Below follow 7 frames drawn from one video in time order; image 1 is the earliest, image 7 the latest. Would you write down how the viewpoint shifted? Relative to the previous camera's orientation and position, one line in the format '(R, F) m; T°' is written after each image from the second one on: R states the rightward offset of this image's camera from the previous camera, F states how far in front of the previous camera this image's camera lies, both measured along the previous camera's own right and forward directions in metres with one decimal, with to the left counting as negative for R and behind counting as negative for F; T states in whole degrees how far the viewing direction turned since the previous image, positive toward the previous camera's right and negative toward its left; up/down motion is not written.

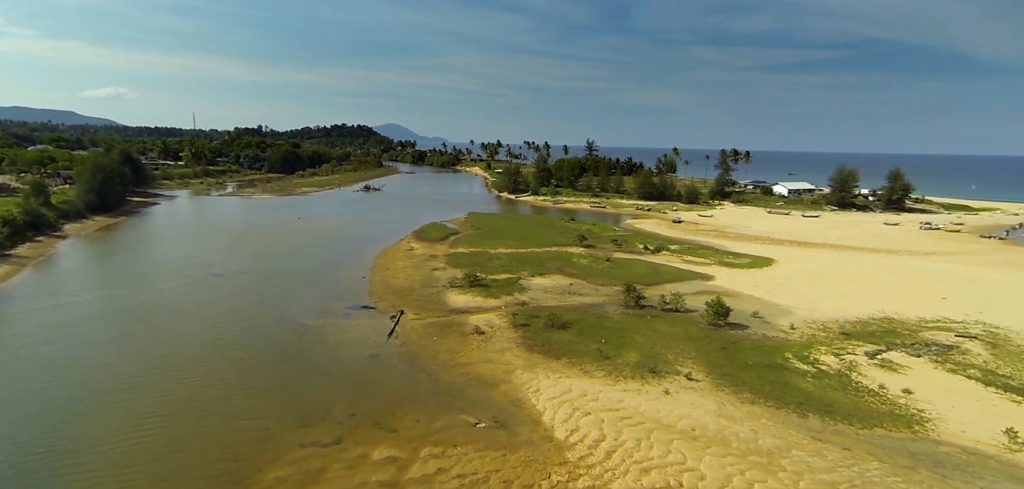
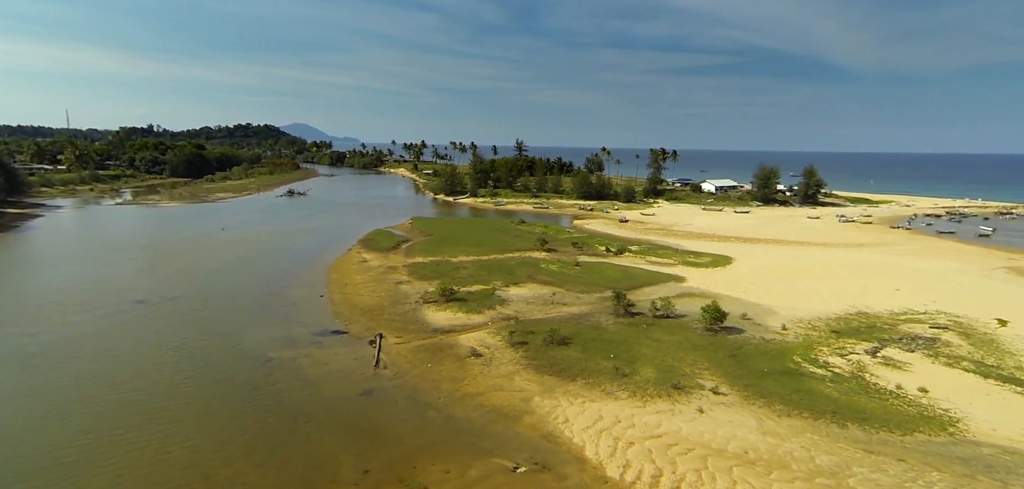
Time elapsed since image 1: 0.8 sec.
(-3.2, +2.2) m; +9°
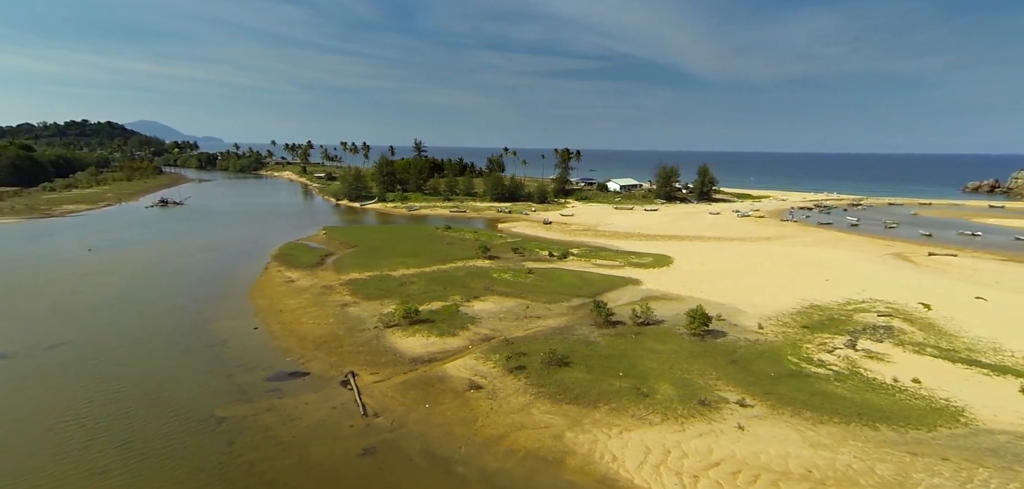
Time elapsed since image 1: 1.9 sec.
(-4.0, +2.7) m; +12°
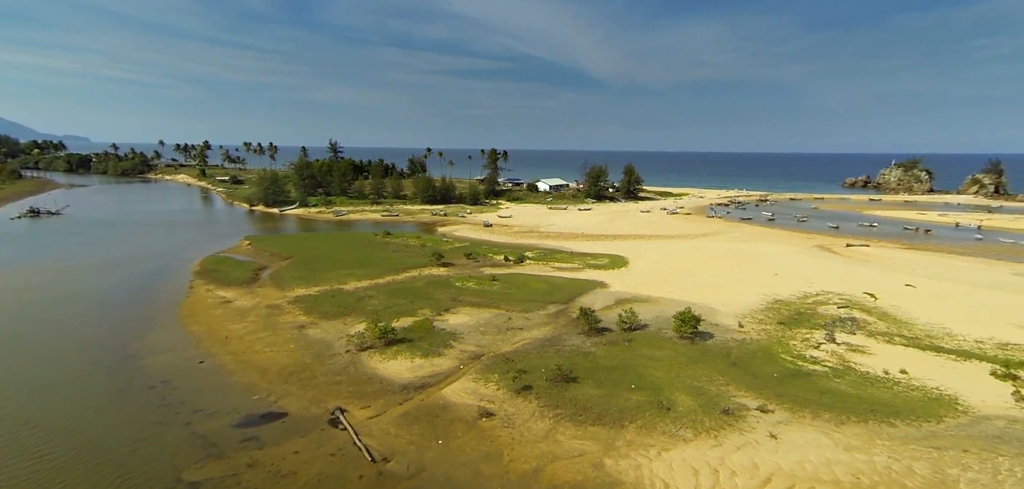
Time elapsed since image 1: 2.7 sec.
(-3.3, +1.9) m; +9°
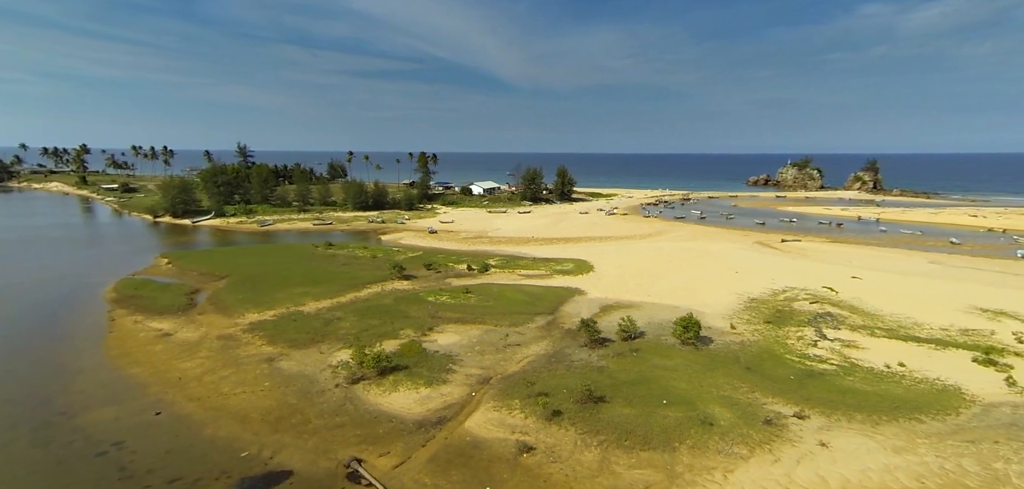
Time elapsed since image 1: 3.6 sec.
(-3.7, +2.0) m; +9°
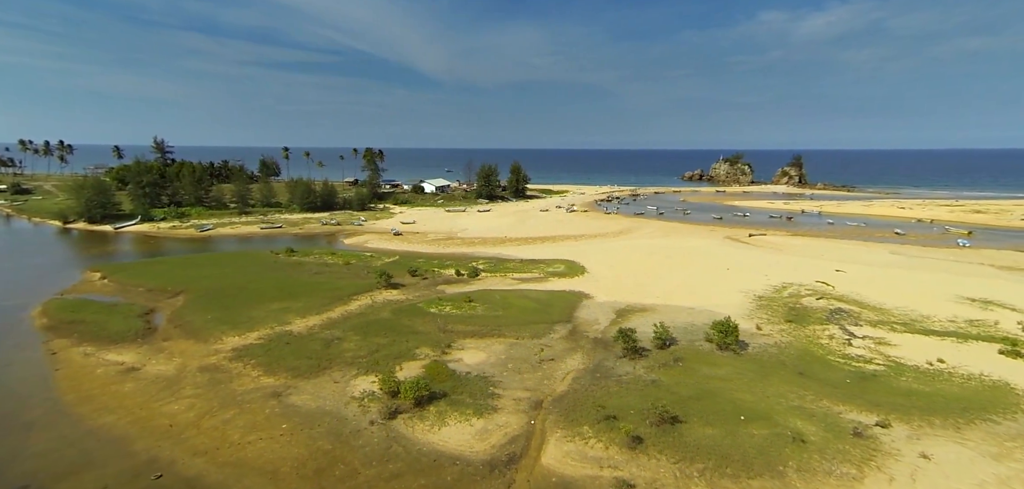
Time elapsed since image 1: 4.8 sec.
(-4.4, +2.4) m; +7°
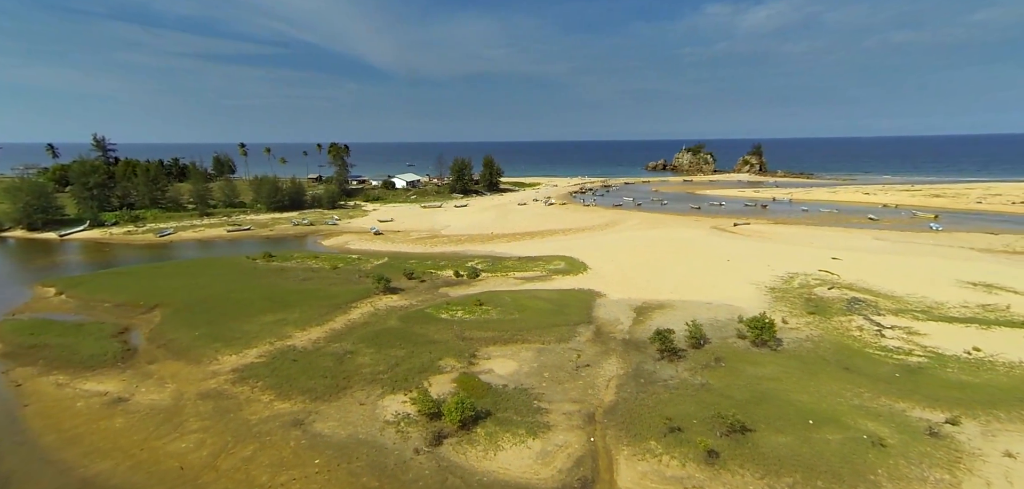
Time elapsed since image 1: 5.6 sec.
(-3.0, +1.8) m; +4°
